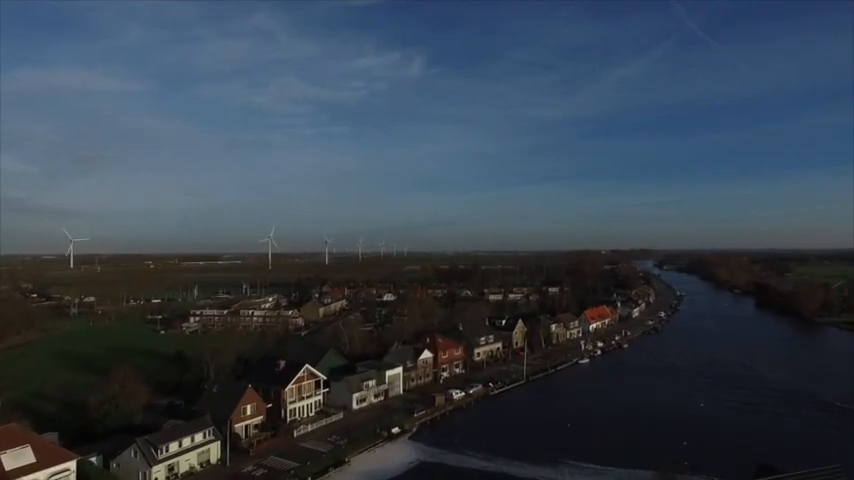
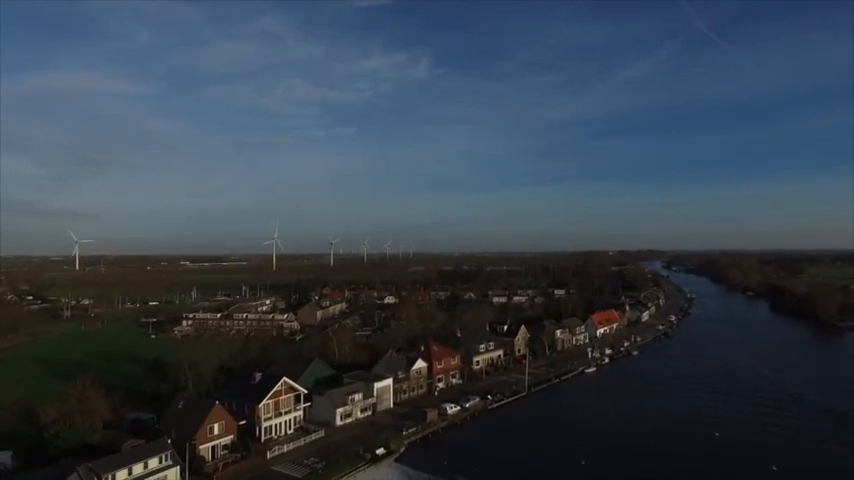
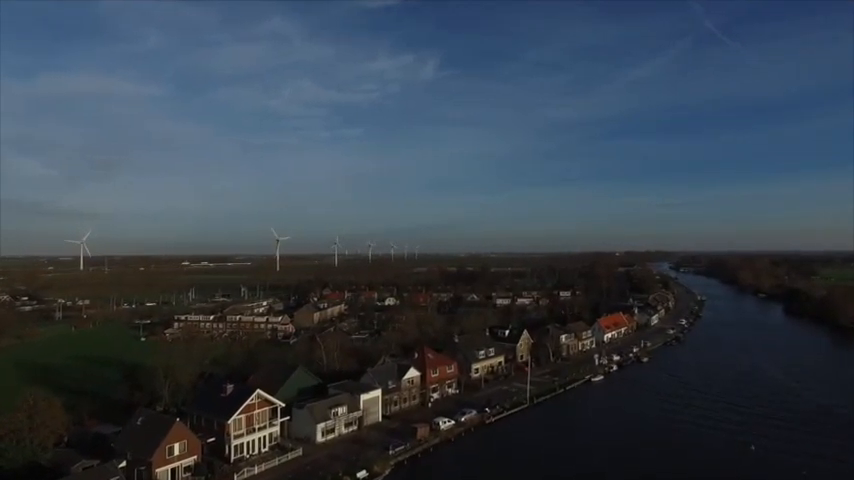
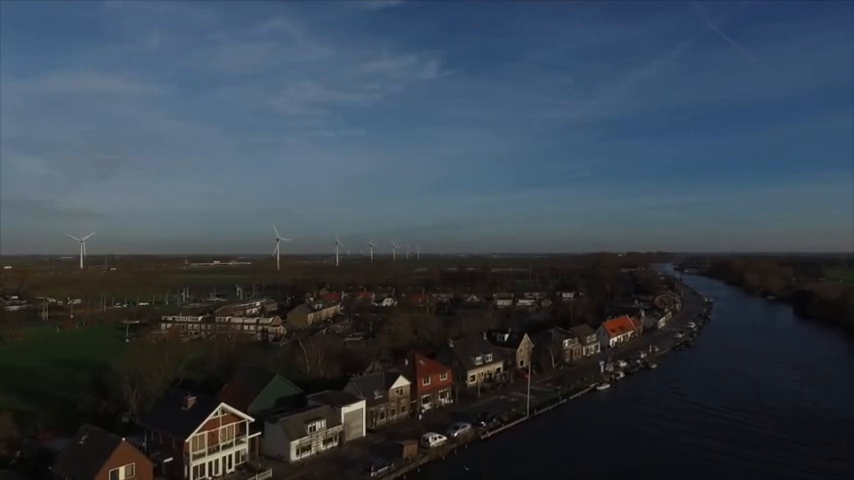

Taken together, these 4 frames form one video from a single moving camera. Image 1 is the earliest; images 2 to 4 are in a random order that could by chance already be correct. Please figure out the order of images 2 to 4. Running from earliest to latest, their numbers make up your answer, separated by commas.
2, 3, 4
